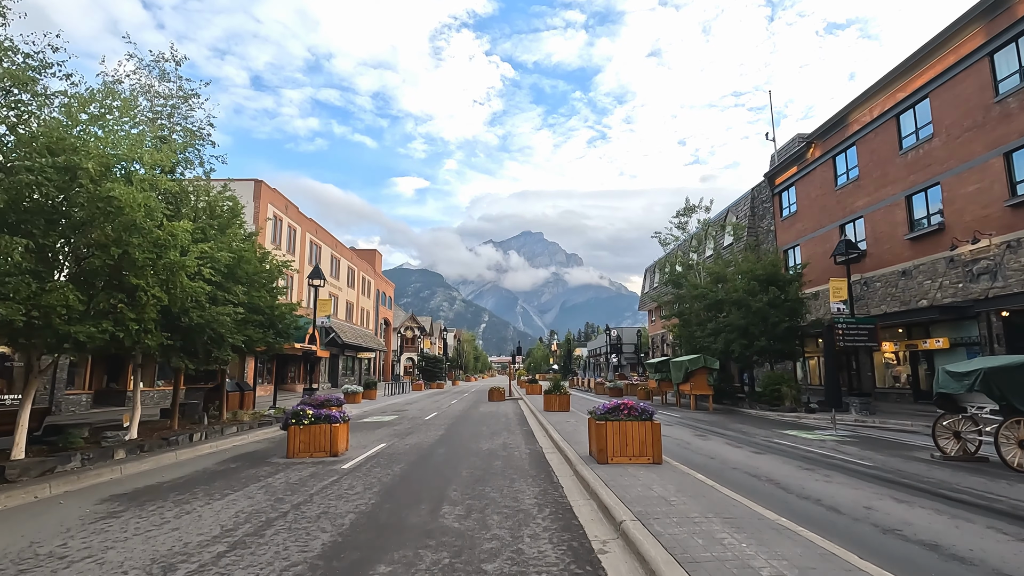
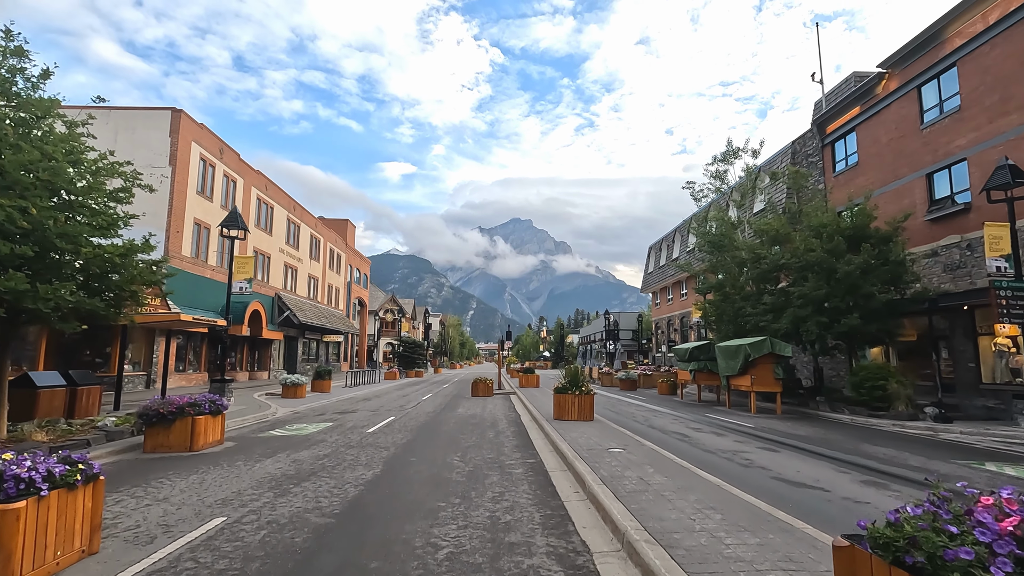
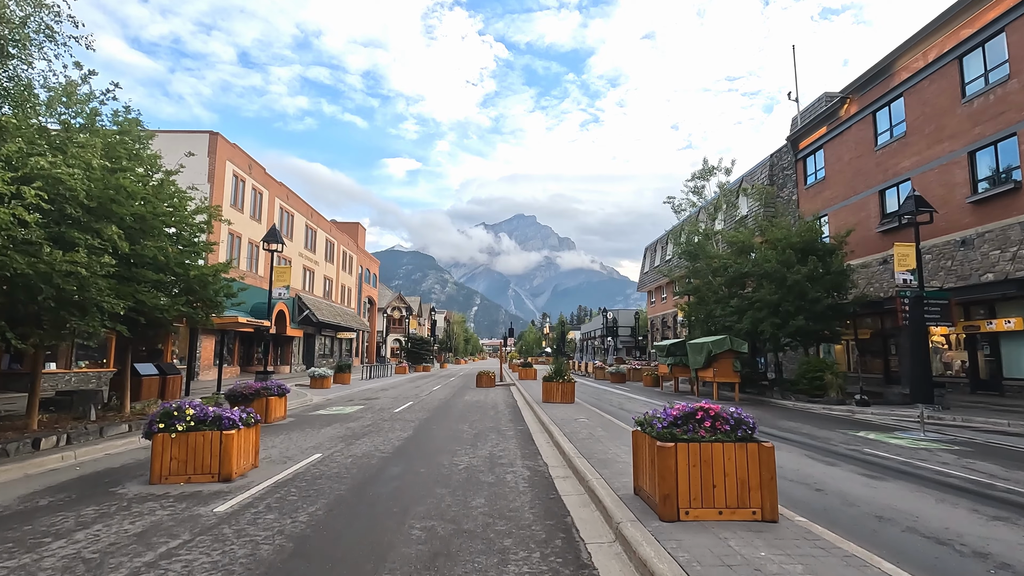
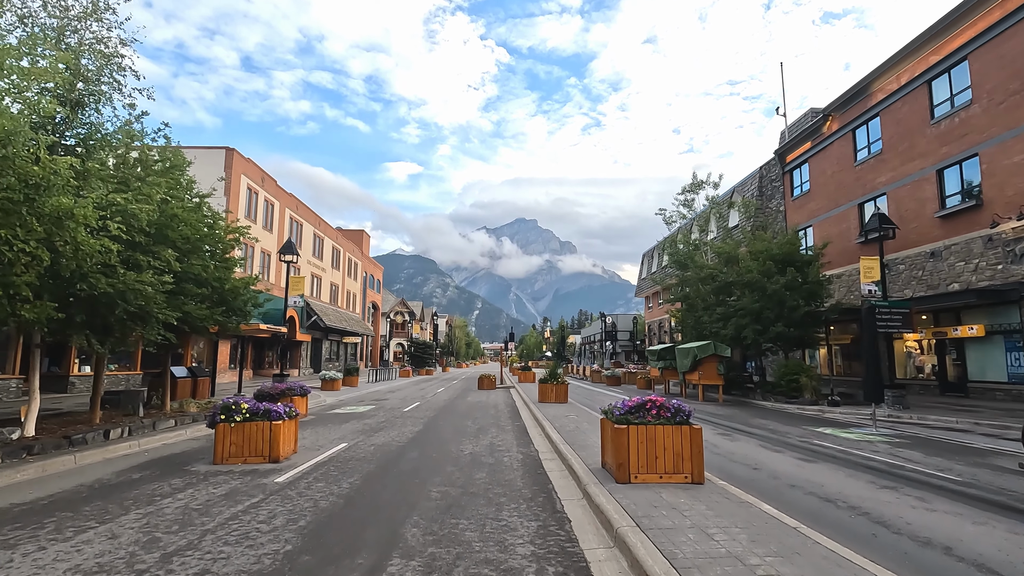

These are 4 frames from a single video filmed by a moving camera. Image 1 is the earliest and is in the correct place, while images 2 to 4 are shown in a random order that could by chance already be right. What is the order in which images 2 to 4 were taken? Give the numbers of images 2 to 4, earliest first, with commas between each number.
4, 3, 2
